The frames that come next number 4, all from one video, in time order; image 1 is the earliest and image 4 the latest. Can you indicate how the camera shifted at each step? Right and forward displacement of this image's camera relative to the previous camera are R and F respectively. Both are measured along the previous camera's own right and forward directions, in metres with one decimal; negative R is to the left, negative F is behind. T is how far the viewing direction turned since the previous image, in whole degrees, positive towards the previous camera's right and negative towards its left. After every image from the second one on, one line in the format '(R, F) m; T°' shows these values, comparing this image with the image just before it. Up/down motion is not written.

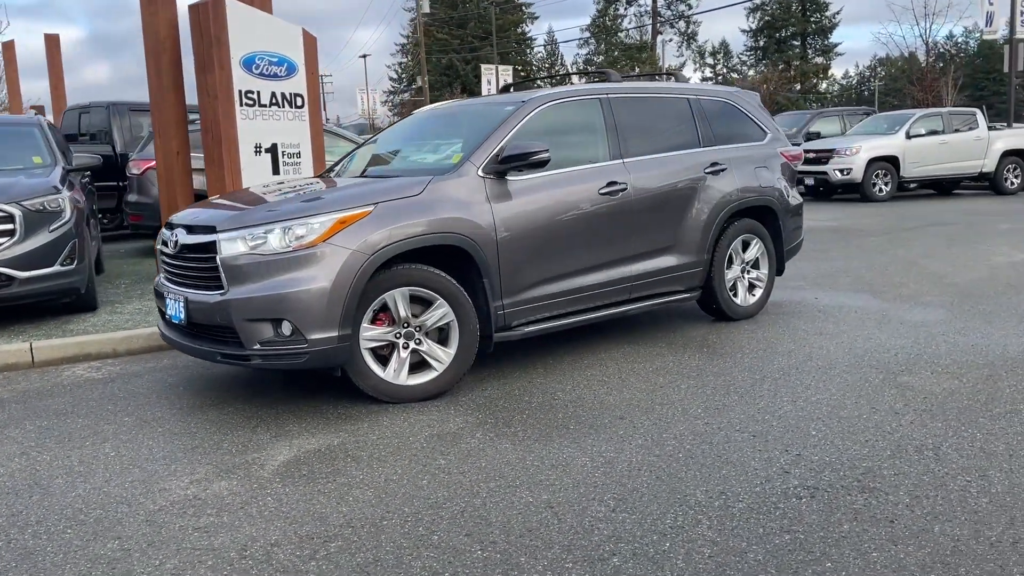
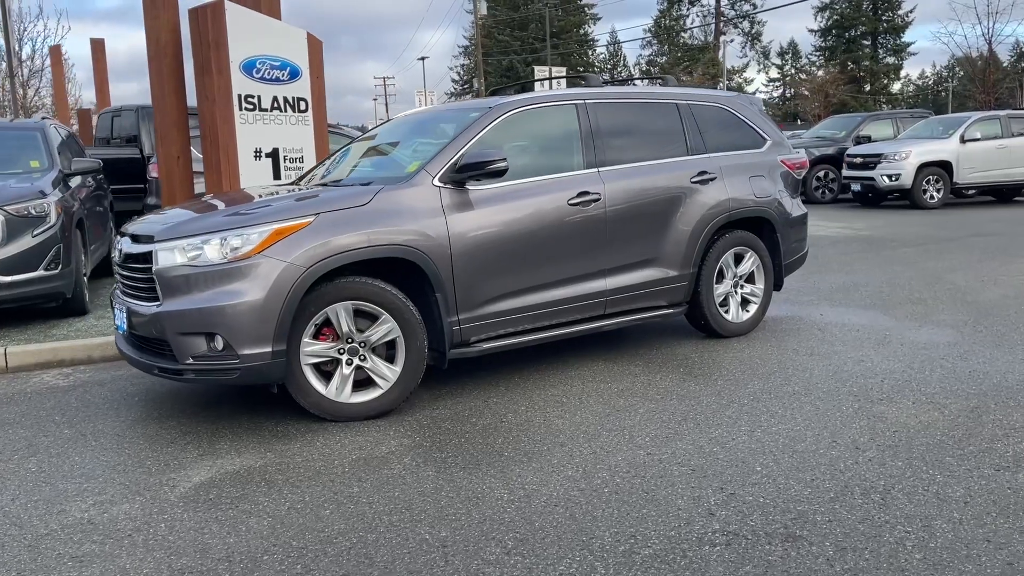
(+0.6, +0.2) m; -4°
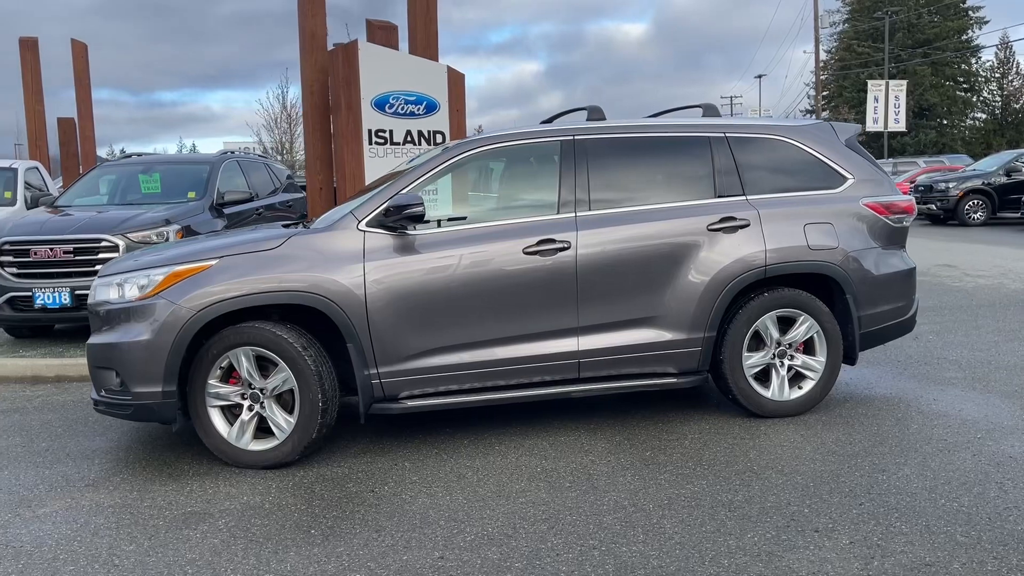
(+2.0, +0.9) m; -22°
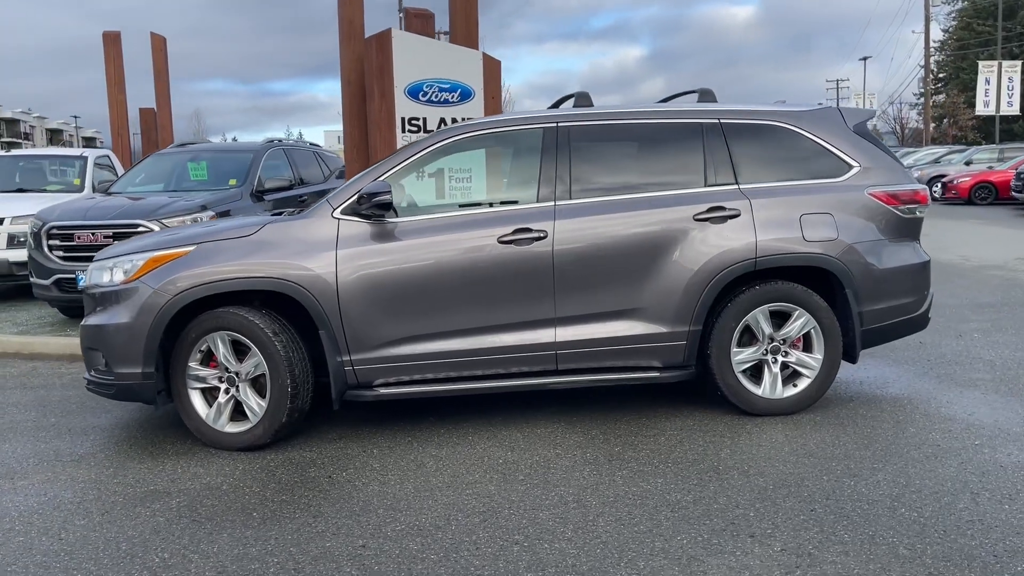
(+0.6, +0.1) m; -6°
